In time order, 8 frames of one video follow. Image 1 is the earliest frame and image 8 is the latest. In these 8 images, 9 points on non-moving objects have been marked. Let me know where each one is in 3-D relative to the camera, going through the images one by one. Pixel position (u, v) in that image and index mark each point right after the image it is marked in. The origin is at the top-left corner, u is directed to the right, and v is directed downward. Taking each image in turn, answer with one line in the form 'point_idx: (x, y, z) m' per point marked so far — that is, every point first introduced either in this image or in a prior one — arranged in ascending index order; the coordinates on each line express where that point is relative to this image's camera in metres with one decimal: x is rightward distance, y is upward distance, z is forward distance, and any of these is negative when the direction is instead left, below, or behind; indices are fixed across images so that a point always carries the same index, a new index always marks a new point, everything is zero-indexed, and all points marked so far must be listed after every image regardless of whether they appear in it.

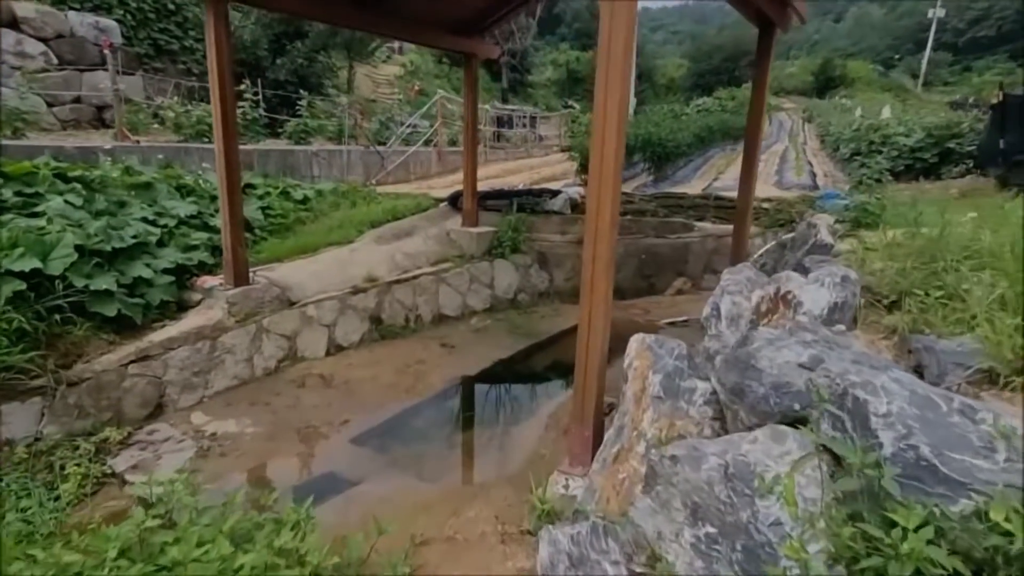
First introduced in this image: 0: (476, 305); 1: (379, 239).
0: (-0.4, -0.2, +5.9) m
1: (-1.3, +0.5, +5.6) m
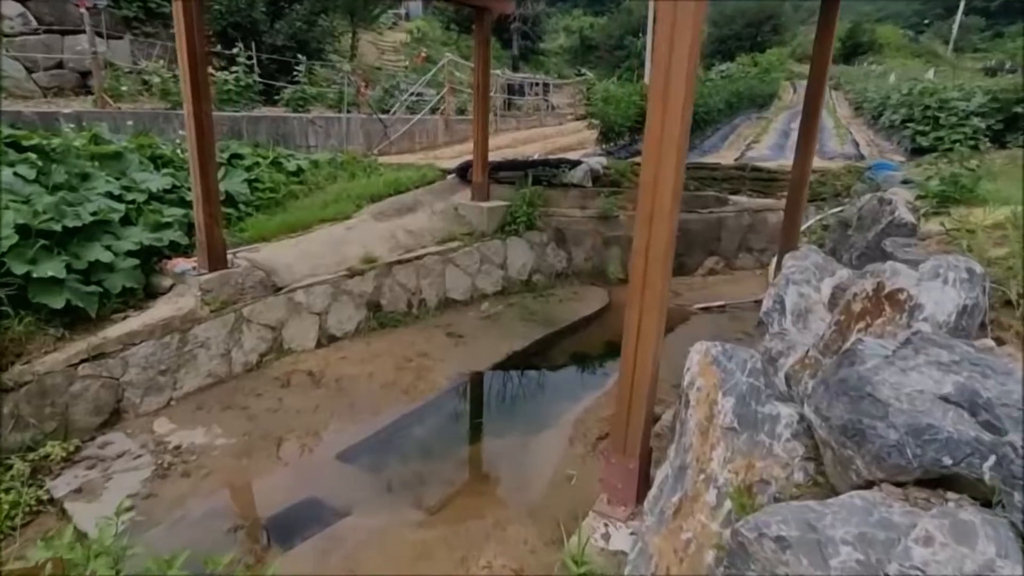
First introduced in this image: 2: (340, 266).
0: (-0.2, 0.0, +5.3) m
1: (-1.2, +0.6, +5.0) m
2: (-1.4, +0.2, +4.5) m
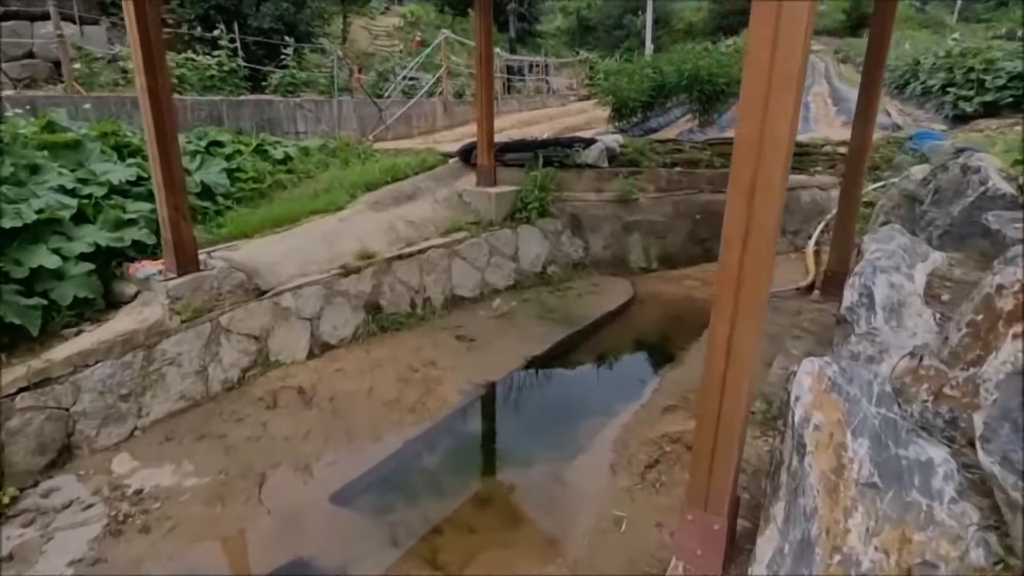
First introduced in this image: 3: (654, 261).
0: (-0.1, 0.0, +4.8) m
1: (-1.1, +0.6, +4.4) m
2: (-1.3, +0.2, +4.0) m
3: (+1.4, +0.3, +5.5) m
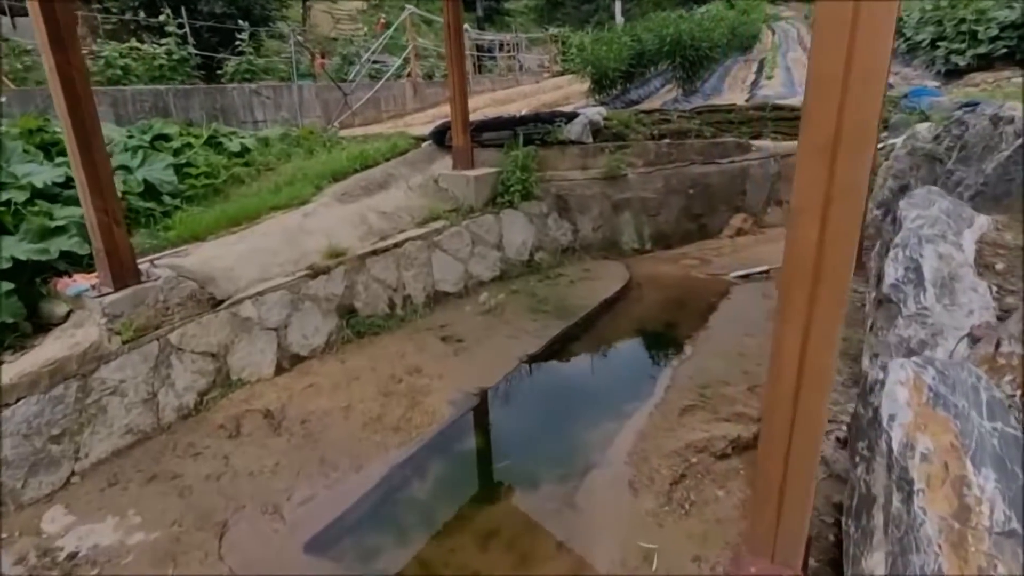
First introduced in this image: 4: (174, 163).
0: (-0.2, +0.1, +4.4) m
1: (-1.2, +0.6, +4.0) m
2: (-1.3, +0.2, +3.6) m
3: (+1.3, +0.4, +5.2) m
4: (-2.5, +0.9, +4.1) m
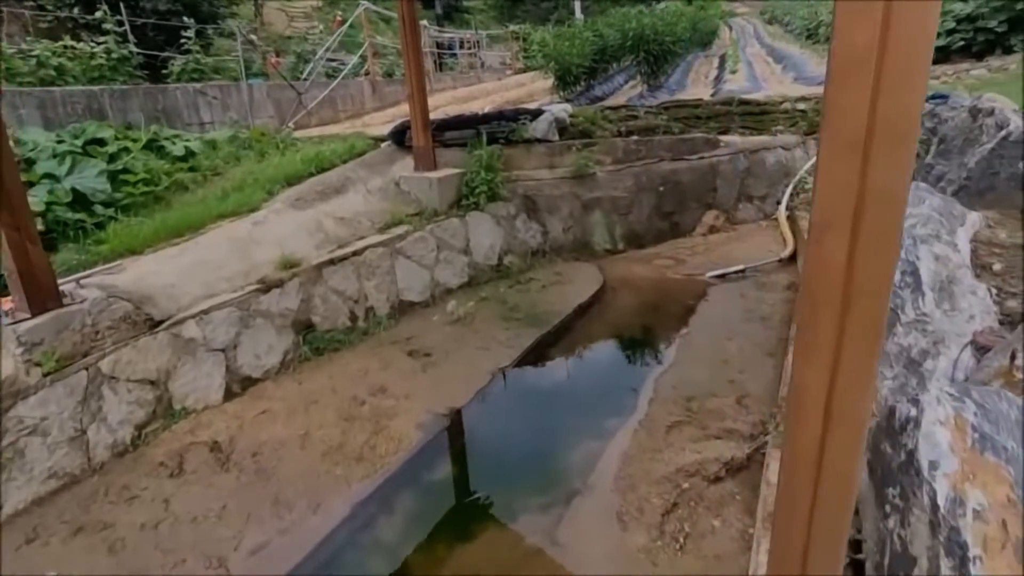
0: (-0.5, 0.0, +4.2) m
1: (-1.4, +0.6, +3.7) m
2: (-1.5, +0.1, +3.3) m
3: (+1.0, +0.4, +5.1) m
4: (-2.7, +0.8, +3.7) m
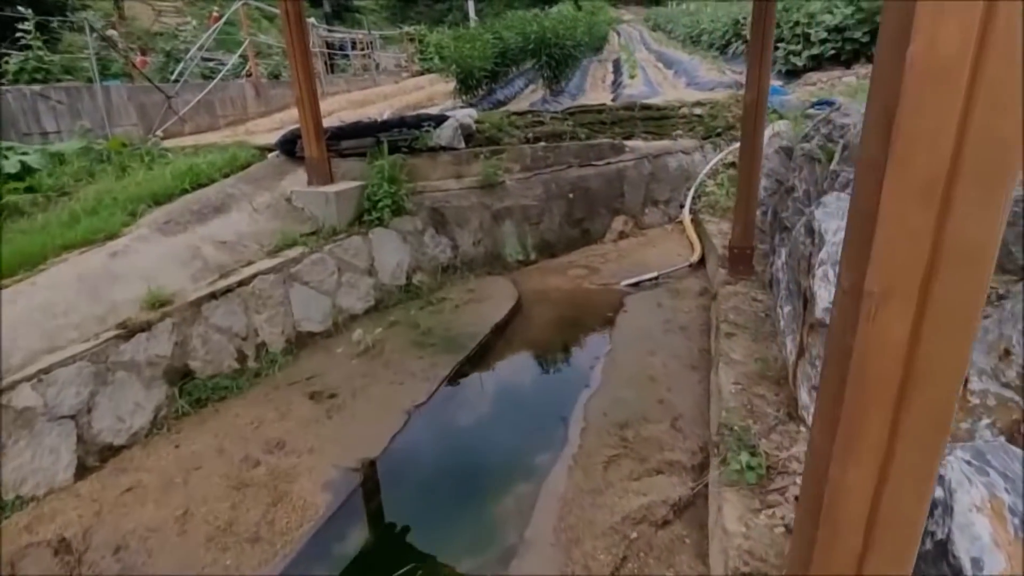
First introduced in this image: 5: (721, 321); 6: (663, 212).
0: (-1.1, -0.1, +3.8) m
1: (-2.0, +0.3, +3.2) m
2: (-2.0, -0.2, +2.7) m
3: (+0.2, +0.3, +4.9) m
4: (-3.2, +0.5, +3.0) m
5: (+1.1, -0.2, +3.1) m
6: (+1.5, +0.8, +5.6) m
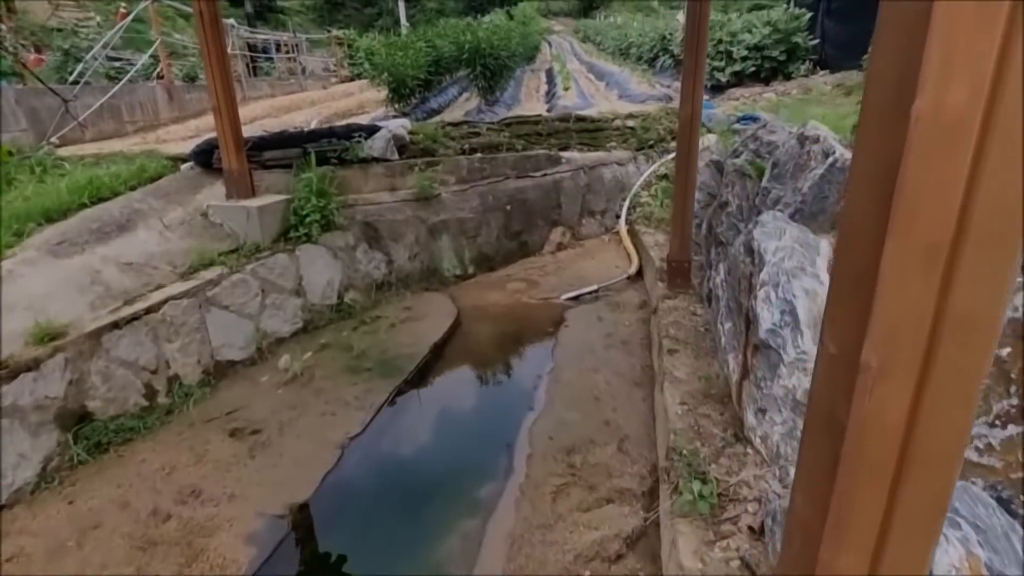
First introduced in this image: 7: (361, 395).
0: (-1.5, -0.3, +3.5) m
1: (-2.3, +0.2, +2.8) m
2: (-2.2, -0.3, +2.4) m
3: (-0.3, +0.2, +4.8) m
4: (-3.5, +0.3, +2.5) m
5: (+0.8, -0.3, +3.0) m
6: (+0.9, +0.6, +5.6) m
7: (-0.8, -0.6, +3.1) m
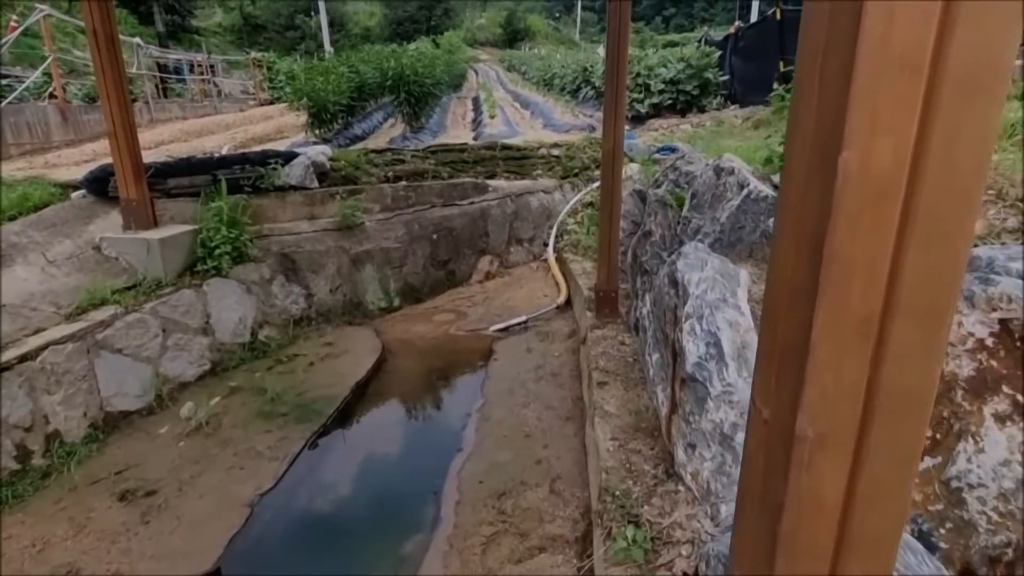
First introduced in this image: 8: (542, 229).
0: (-1.9, -0.5, +3.2) m
1: (-2.6, 0.0, +2.4) m
2: (-2.5, -0.5, +2.0) m
3: (-0.9, -0.1, +4.6) m
4: (-3.8, +0.1, +2.0) m
5: (+0.4, -0.4, +3.0) m
6: (+0.2, +0.4, +5.6) m
7: (-1.2, -0.8, +2.8) m
8: (+0.3, +0.6, +5.6) m
